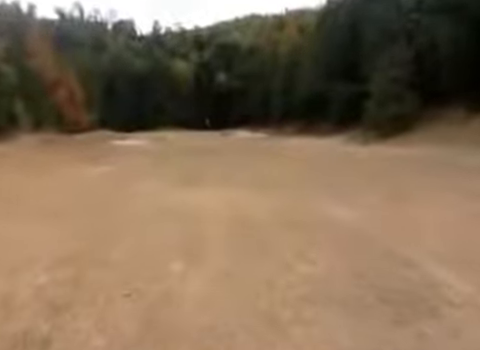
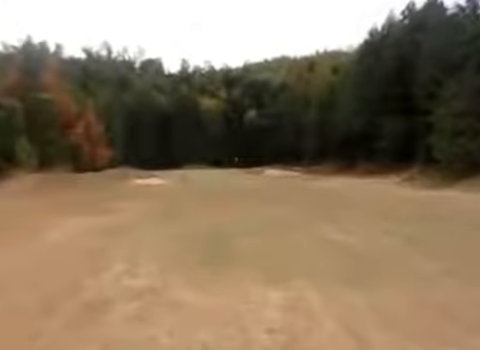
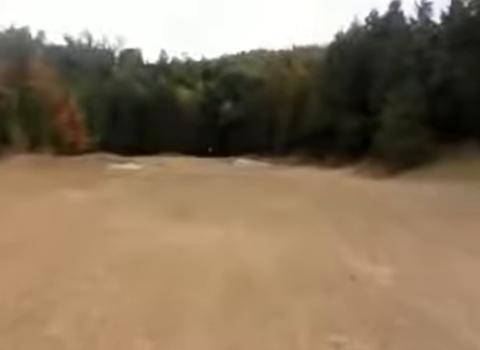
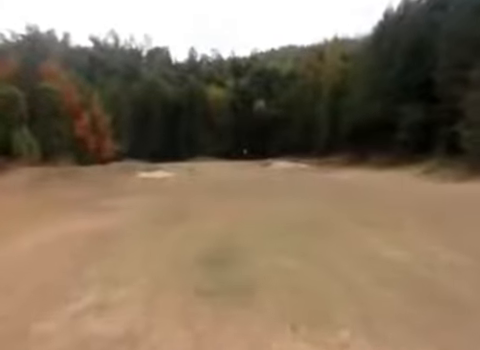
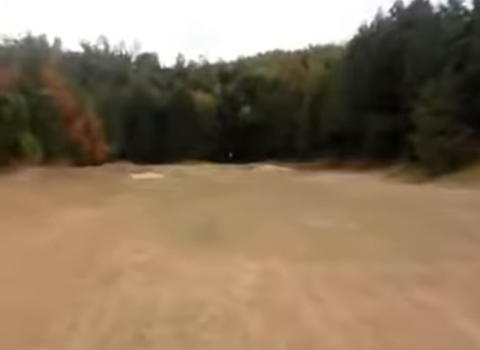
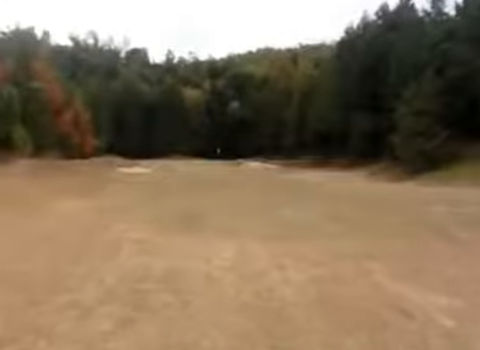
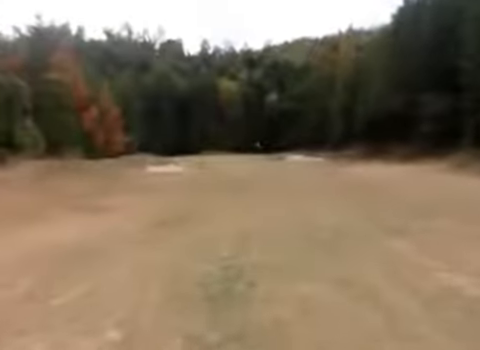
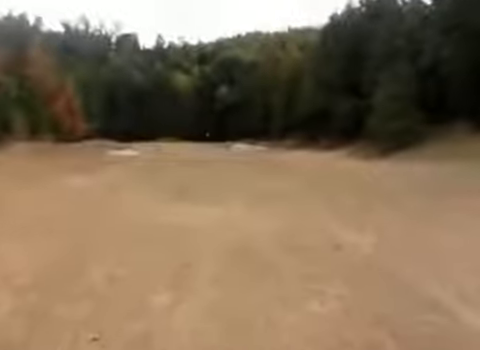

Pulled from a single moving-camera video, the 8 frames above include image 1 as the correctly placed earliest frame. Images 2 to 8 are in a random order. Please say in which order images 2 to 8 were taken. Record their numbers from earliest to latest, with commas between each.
8, 3, 6, 5, 2, 4, 7
